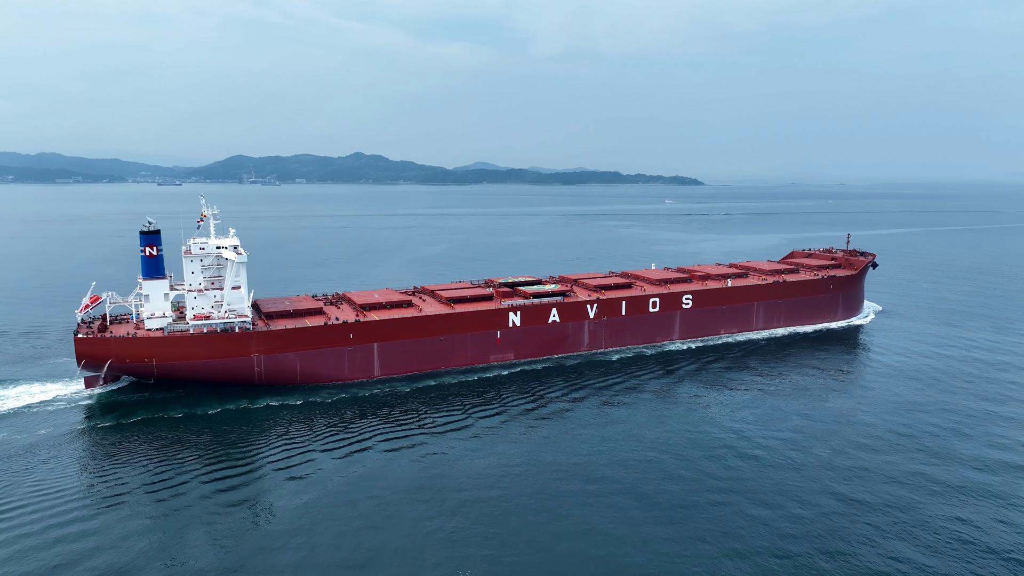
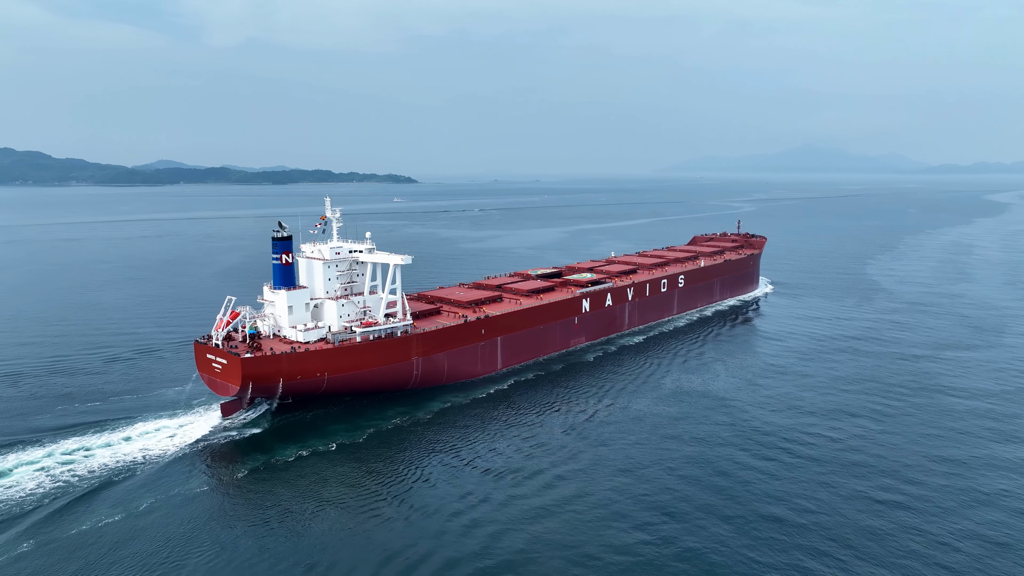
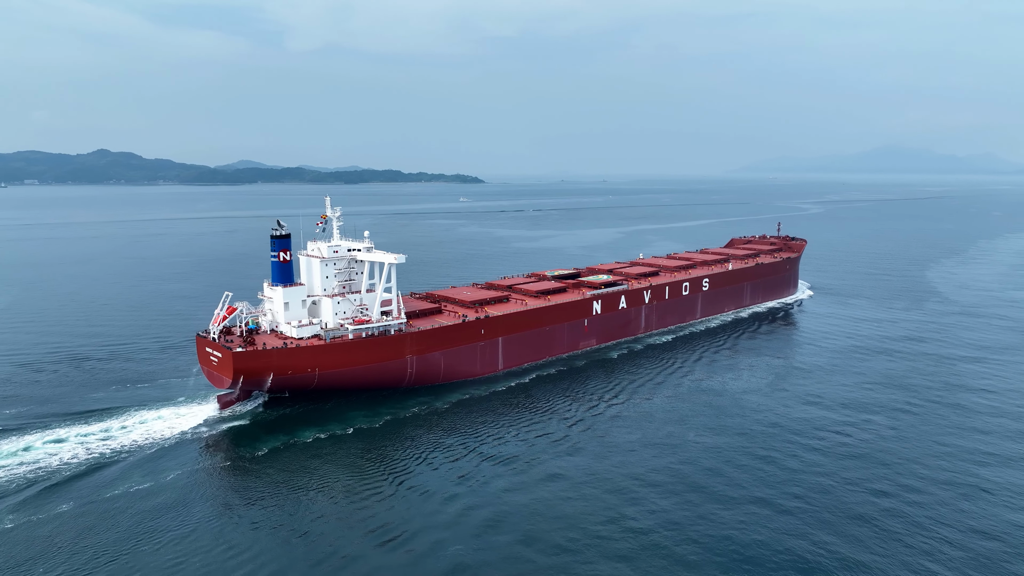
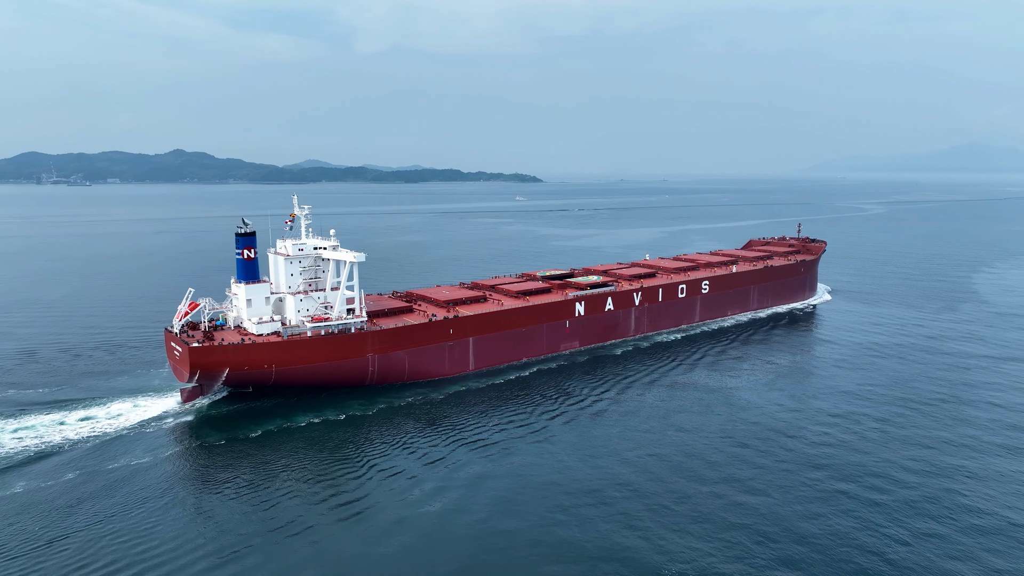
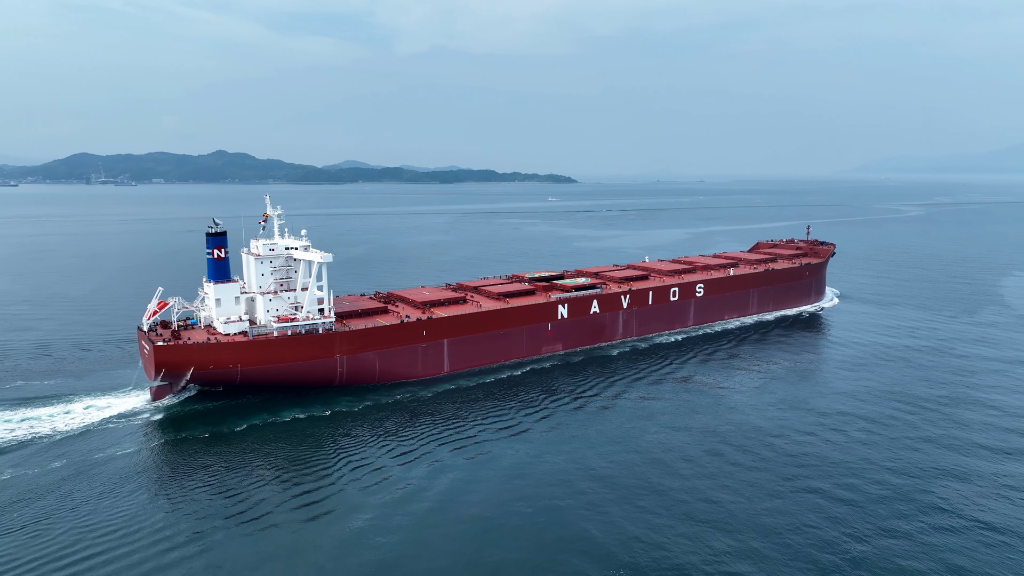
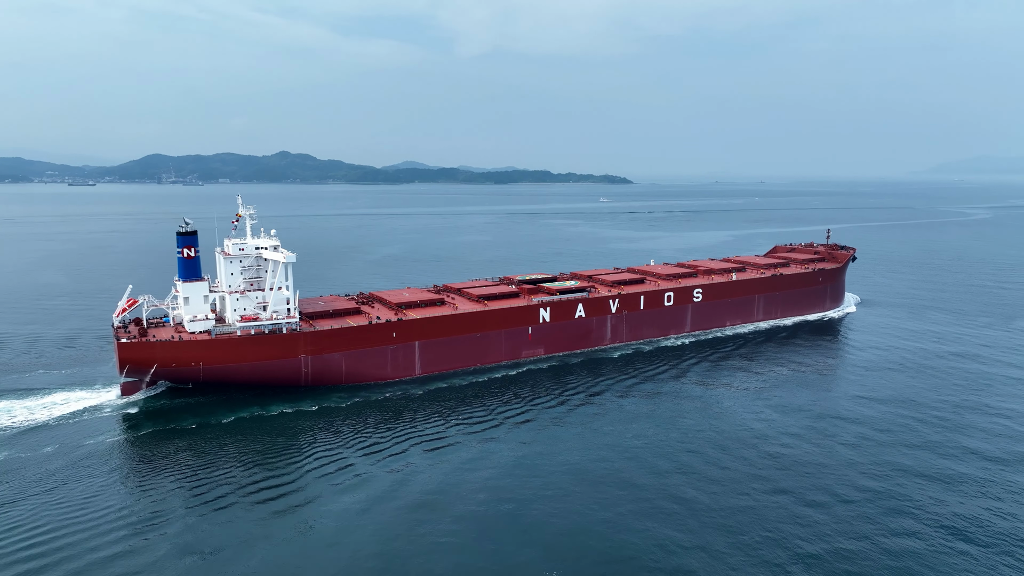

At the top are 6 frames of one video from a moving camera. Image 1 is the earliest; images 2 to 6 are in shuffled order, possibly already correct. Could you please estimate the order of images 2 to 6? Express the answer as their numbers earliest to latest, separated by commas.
6, 5, 4, 3, 2
